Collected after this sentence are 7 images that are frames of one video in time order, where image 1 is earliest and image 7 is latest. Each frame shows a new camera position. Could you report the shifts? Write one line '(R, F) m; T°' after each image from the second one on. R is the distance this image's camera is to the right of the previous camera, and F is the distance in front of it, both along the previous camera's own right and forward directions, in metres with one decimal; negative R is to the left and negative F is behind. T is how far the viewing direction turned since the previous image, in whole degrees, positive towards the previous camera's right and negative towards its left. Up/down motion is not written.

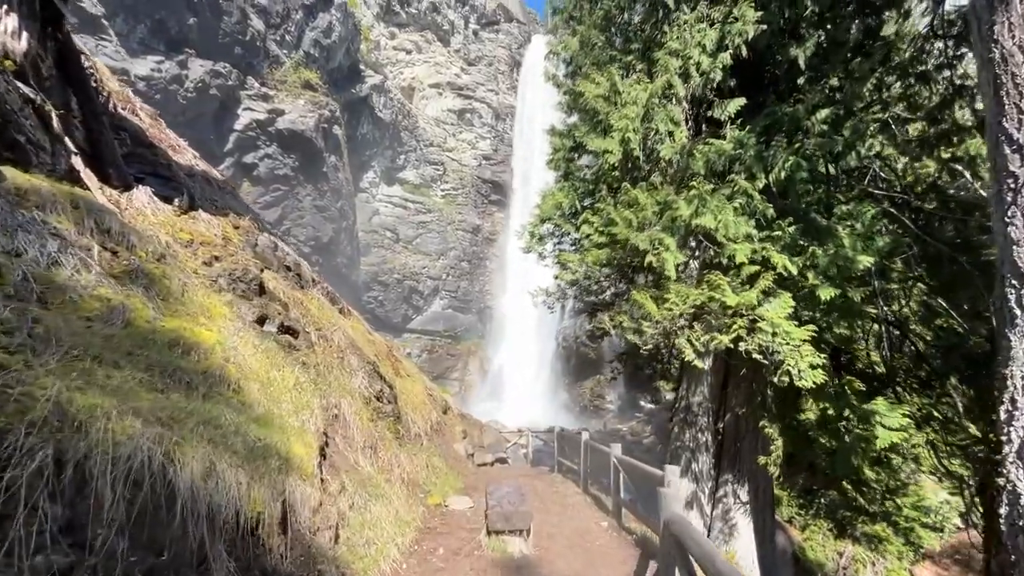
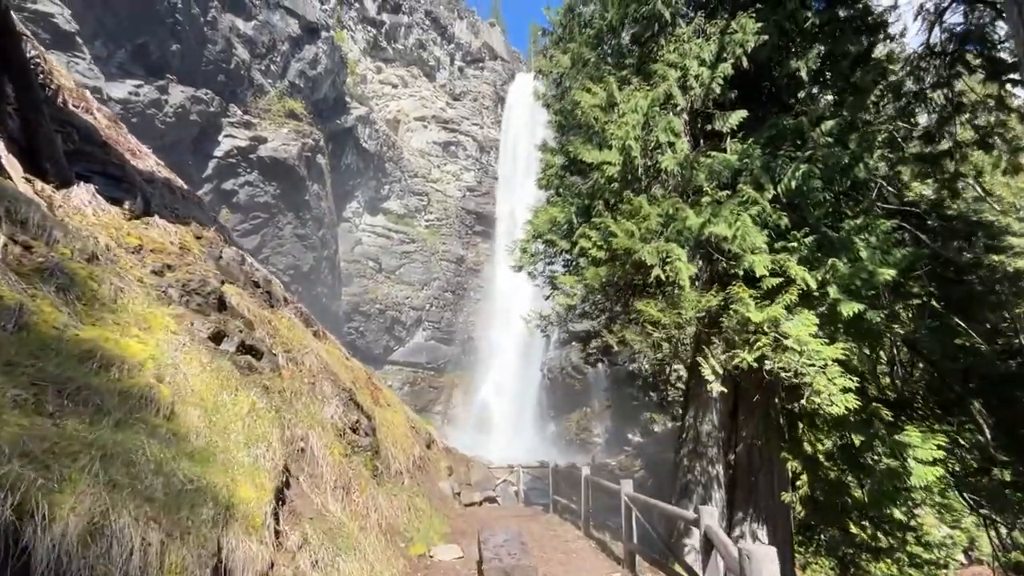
(-0.1, +0.6) m; +2°
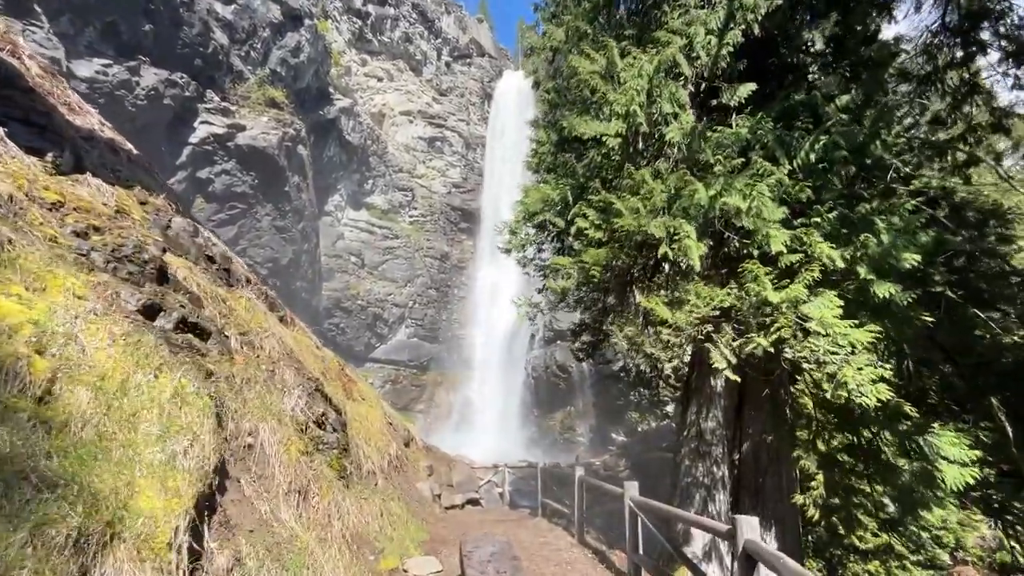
(-0.1, +0.7) m; +2°
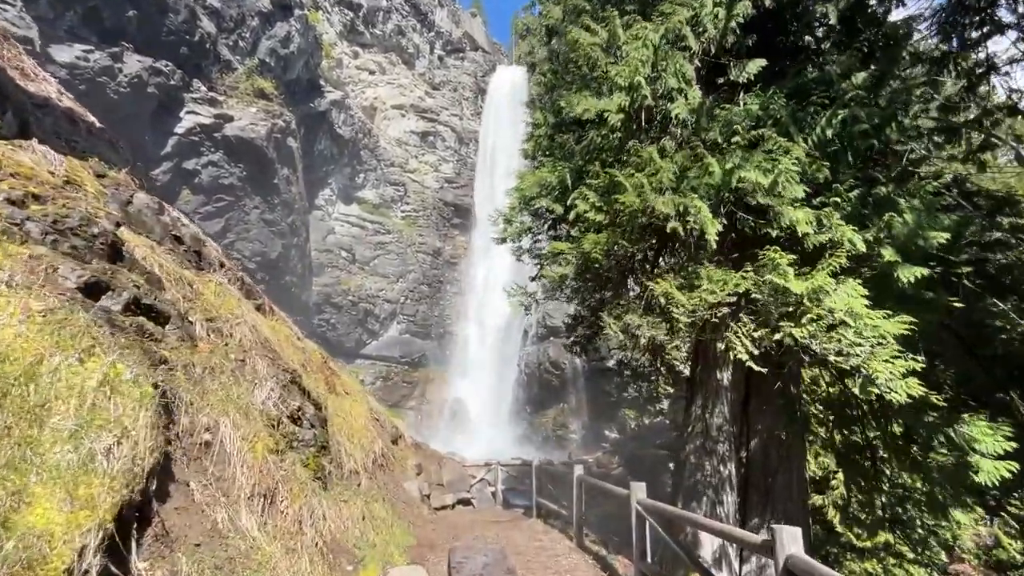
(0.0, +0.4) m; +1°
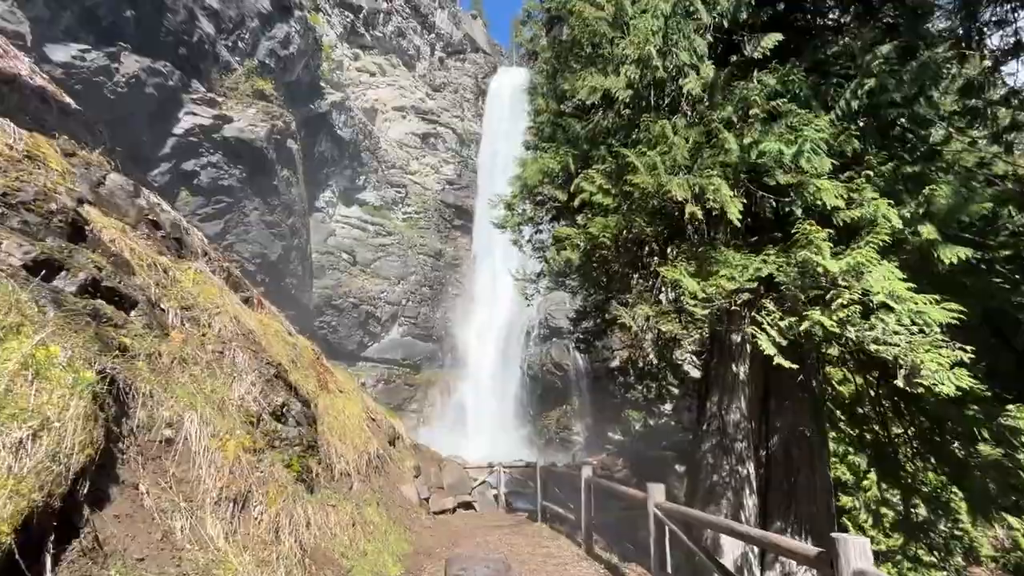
(0.0, +0.4) m; 0°
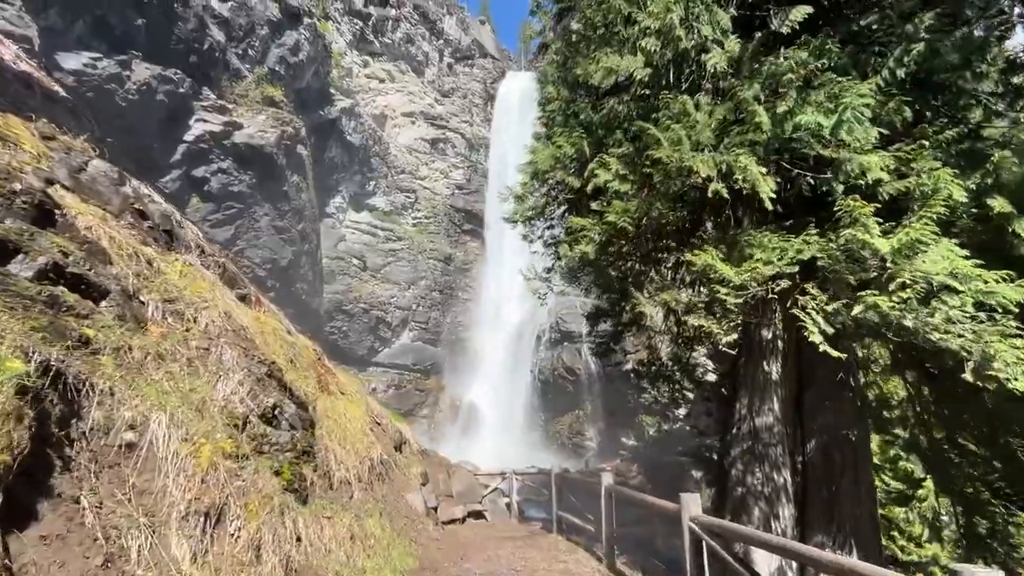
(0.0, +0.4) m; -1°
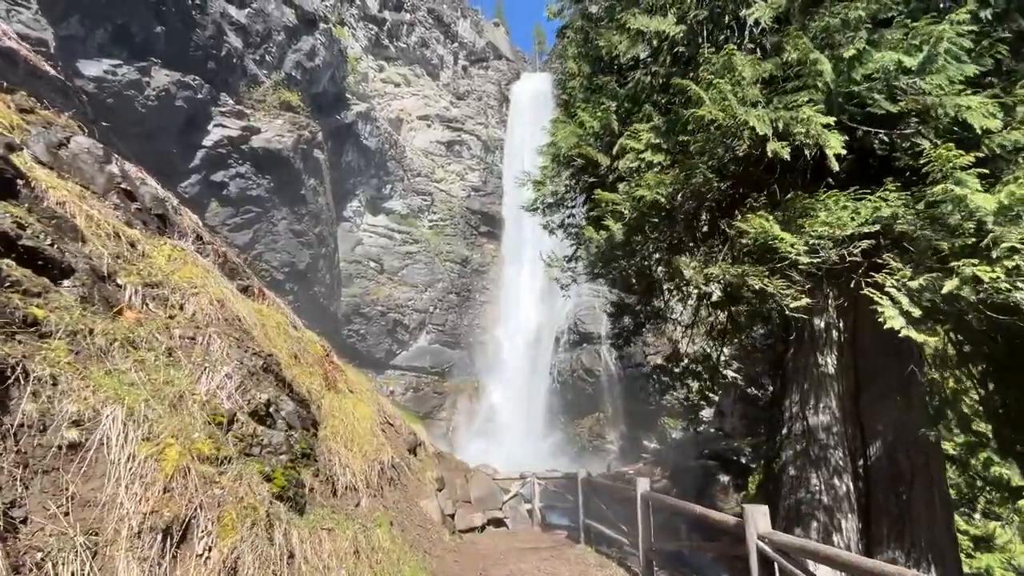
(0.0, +0.5) m; -2°
